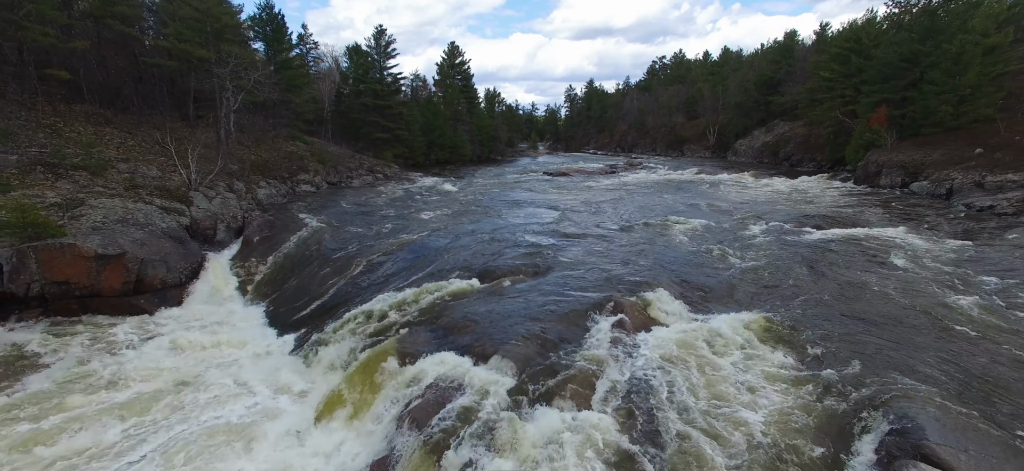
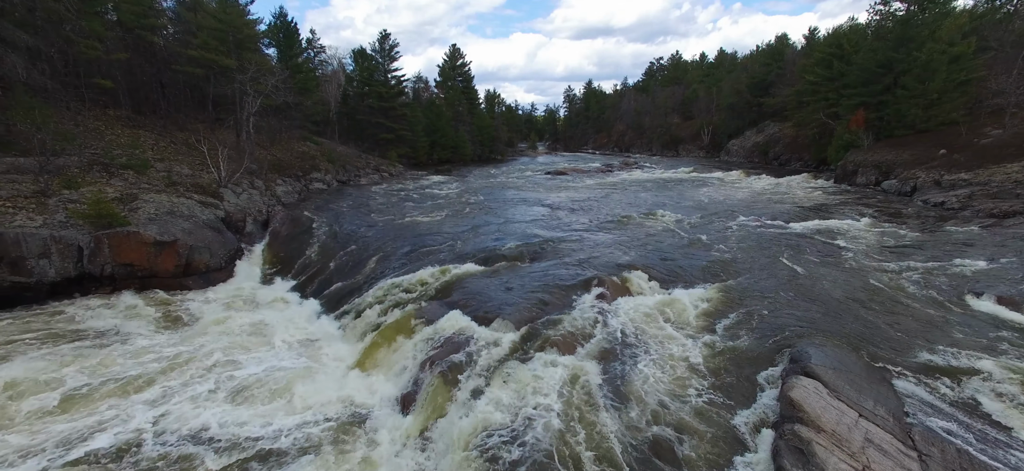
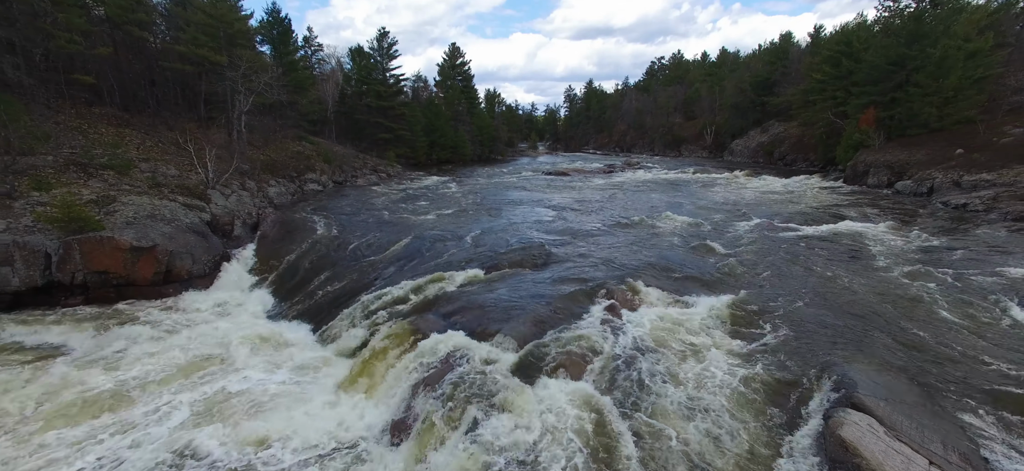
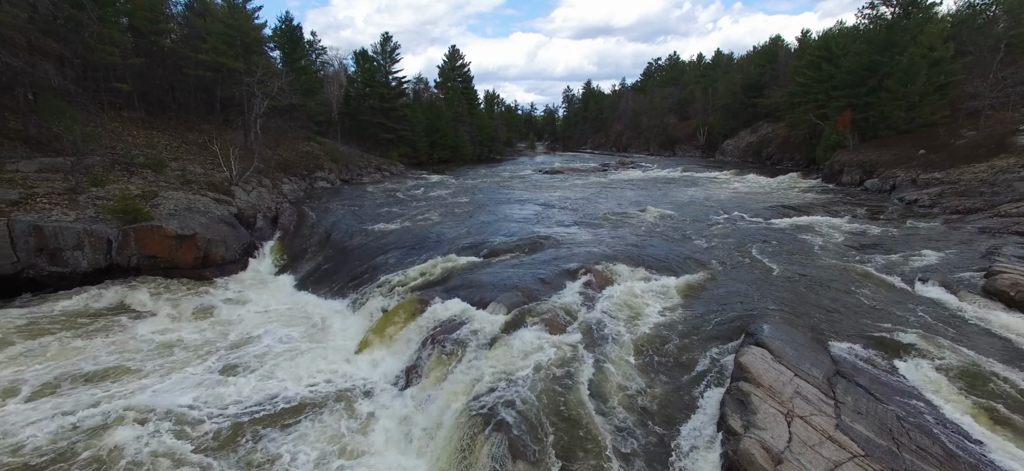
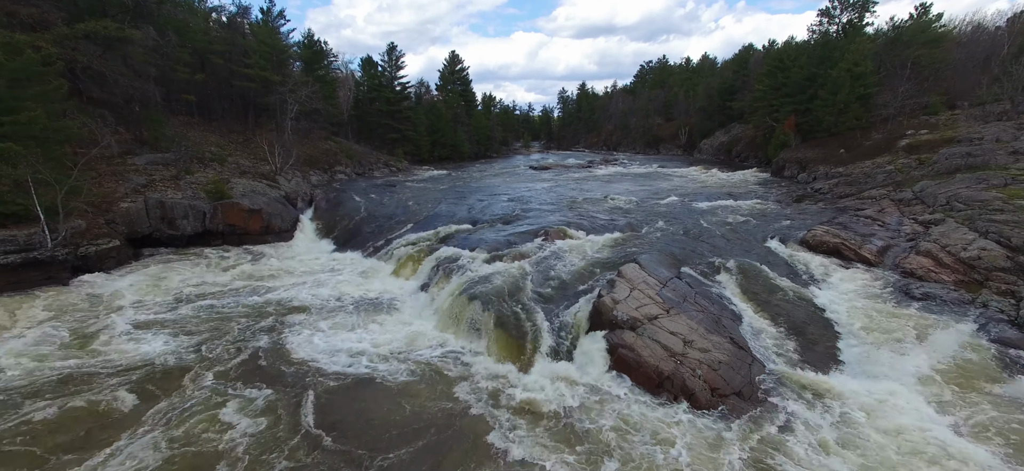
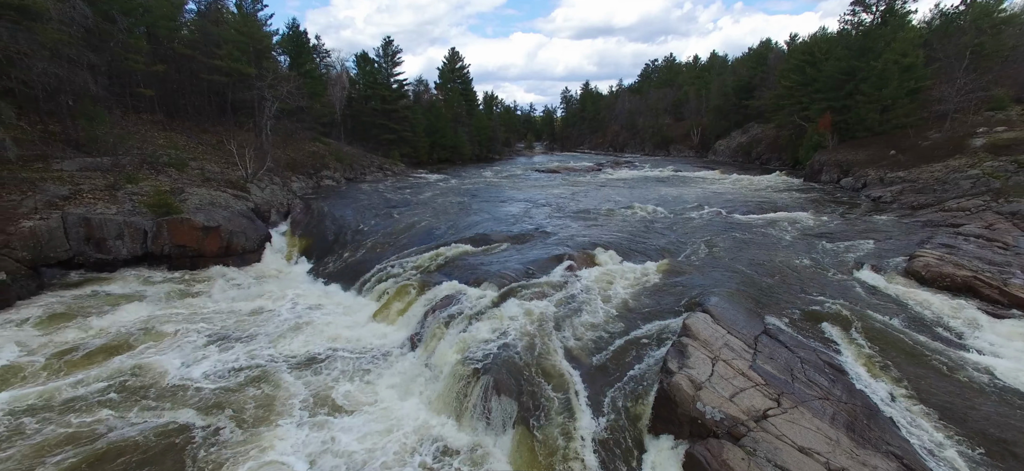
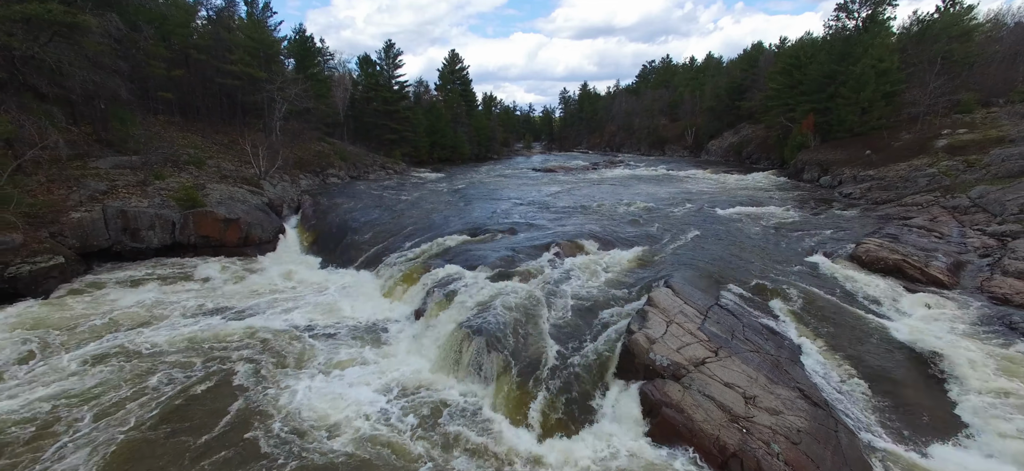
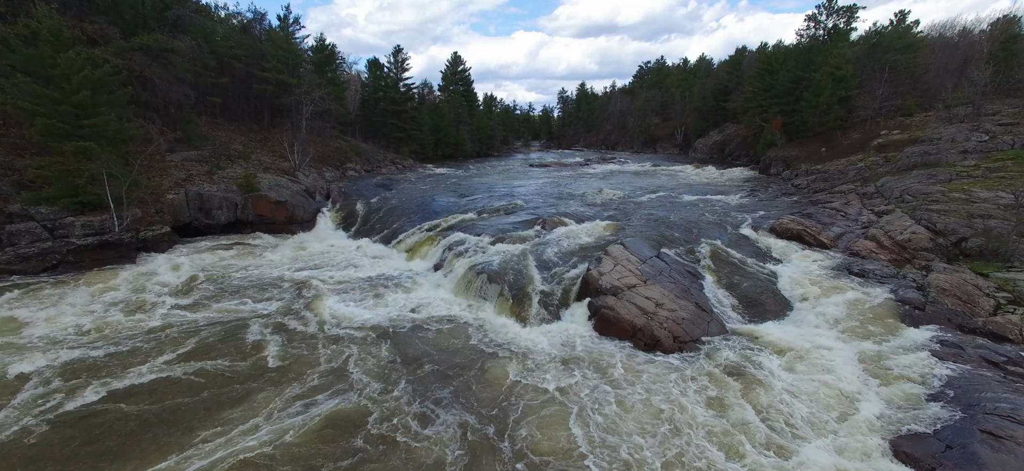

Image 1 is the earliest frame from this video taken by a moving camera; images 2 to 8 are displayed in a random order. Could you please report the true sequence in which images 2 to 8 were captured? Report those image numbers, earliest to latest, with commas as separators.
3, 2, 4, 6, 7, 5, 8
